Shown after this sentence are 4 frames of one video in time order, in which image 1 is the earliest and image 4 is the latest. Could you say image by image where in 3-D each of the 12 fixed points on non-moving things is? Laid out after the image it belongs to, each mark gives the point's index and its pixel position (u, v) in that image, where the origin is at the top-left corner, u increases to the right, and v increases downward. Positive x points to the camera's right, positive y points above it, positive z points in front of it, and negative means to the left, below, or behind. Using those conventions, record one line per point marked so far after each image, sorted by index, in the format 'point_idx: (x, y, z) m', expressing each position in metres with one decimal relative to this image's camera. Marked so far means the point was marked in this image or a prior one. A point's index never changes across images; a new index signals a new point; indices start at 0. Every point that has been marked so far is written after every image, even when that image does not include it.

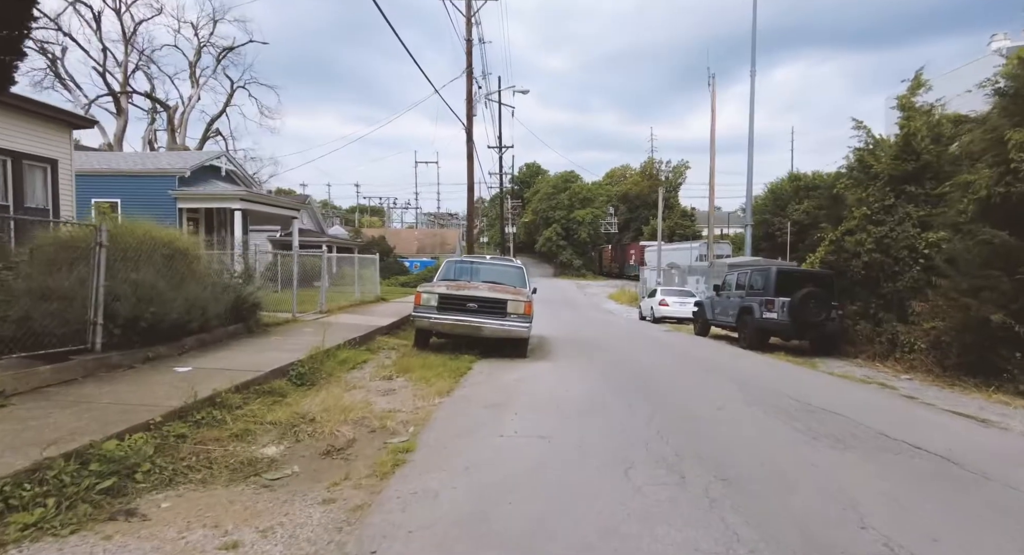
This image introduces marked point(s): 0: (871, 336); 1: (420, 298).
0: (+8.3, -1.3, +12.4) m
1: (-1.7, -0.4, +10.0) m
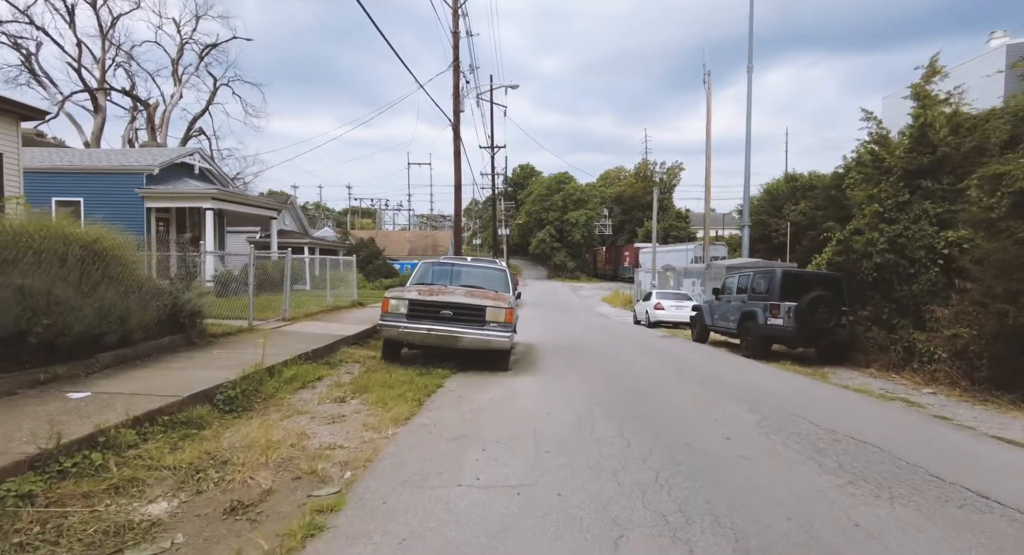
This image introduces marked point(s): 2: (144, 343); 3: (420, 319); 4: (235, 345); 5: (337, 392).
0: (+7.9, -1.4, +11.4) m
1: (-2.1, -0.5, +8.9) m
2: (-4.7, -0.8, +6.8) m
3: (-1.5, -0.7, +8.8) m
4: (-4.1, -1.0, +7.9) m
5: (-2.2, -1.4, +6.8) m
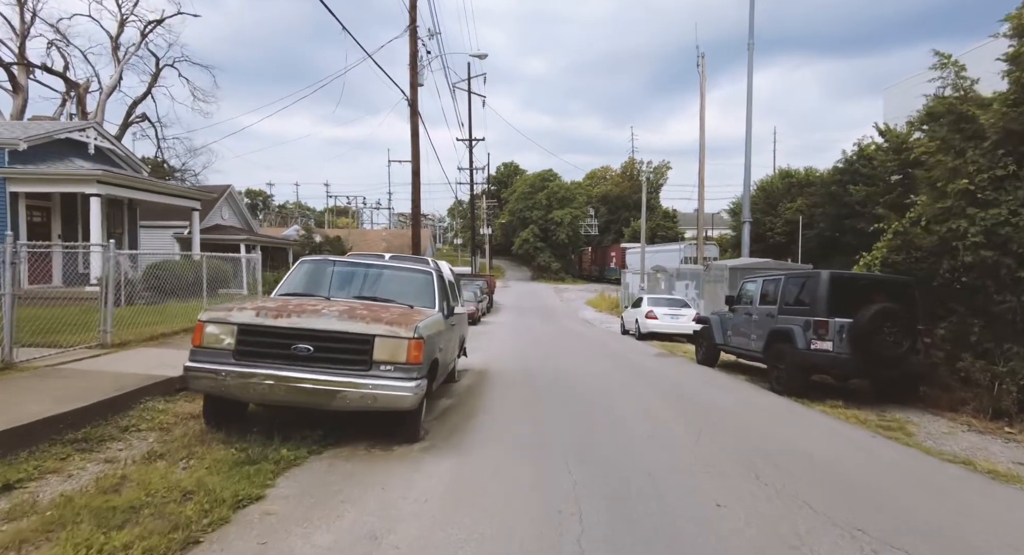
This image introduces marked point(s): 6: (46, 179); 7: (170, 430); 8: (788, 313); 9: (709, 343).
0: (+7.0, -1.5, +8.0) m
1: (-3.0, -0.5, +5.2) m
2: (-5.5, -0.9, +3.1) m
3: (-2.4, -0.8, +5.1) m
4: (-5.0, -1.1, +4.2) m
5: (-3.0, -1.5, +3.1) m
6: (-13.2, +2.8, +15.3) m
7: (-3.4, -1.5, +5.3) m
8: (+4.9, -0.6, +9.6) m
9: (+4.6, -1.5, +12.6) m
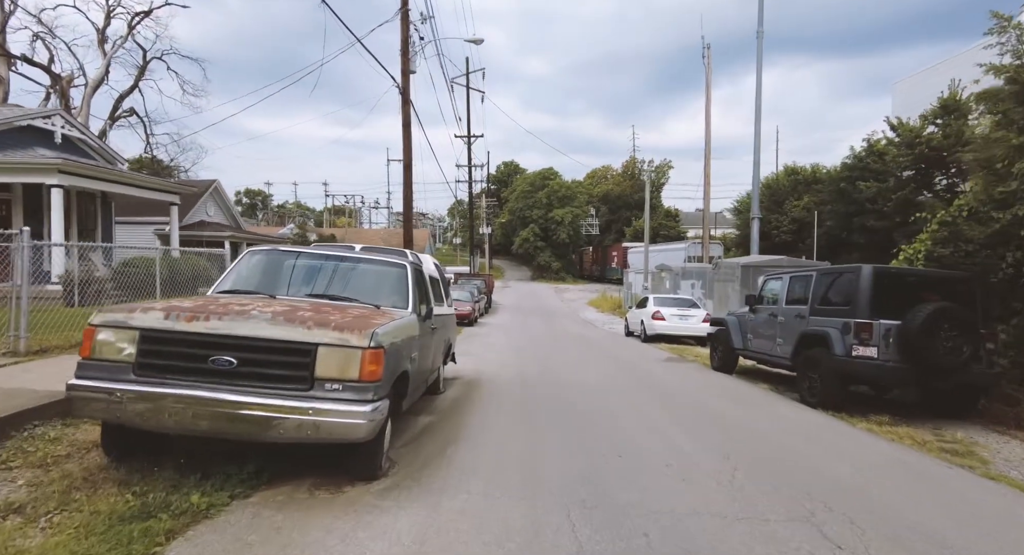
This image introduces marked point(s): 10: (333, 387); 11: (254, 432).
0: (+6.8, -1.4, +6.8) m
1: (-3.1, -0.5, +4.0) m
2: (-5.6, -0.8, +1.9) m
3: (-2.5, -0.7, +3.9) m
4: (-5.1, -1.0, +3.0) m
5: (-3.1, -1.5, +1.9) m
6: (-13.3, +2.8, +14.1) m
7: (-3.5, -1.4, +4.1) m
8: (+4.8, -0.5, +8.4) m
9: (+4.5, -1.5, +11.4) m
10: (-1.3, -0.8, +3.9) m
11: (-1.8, -1.1, +3.8) m
